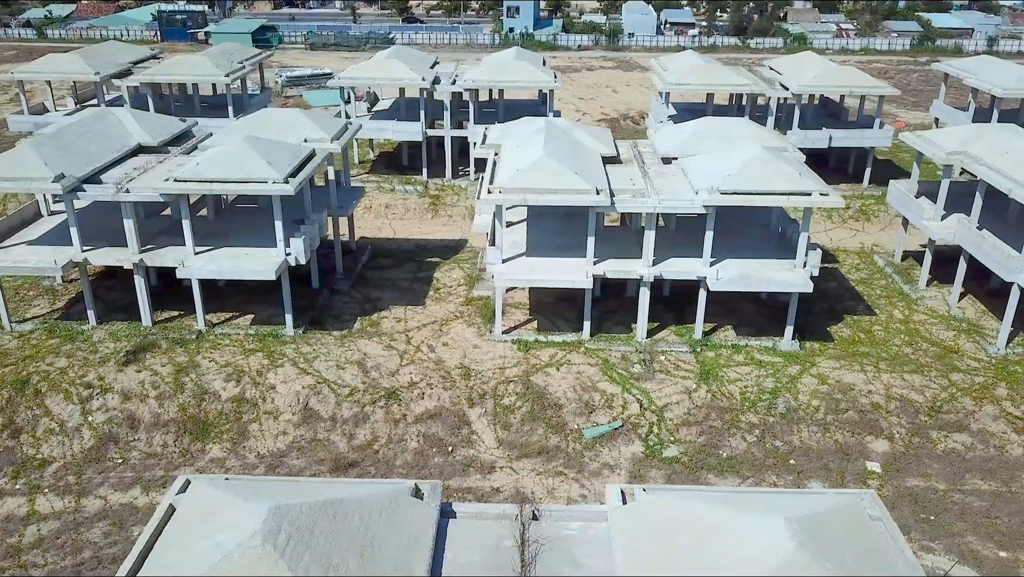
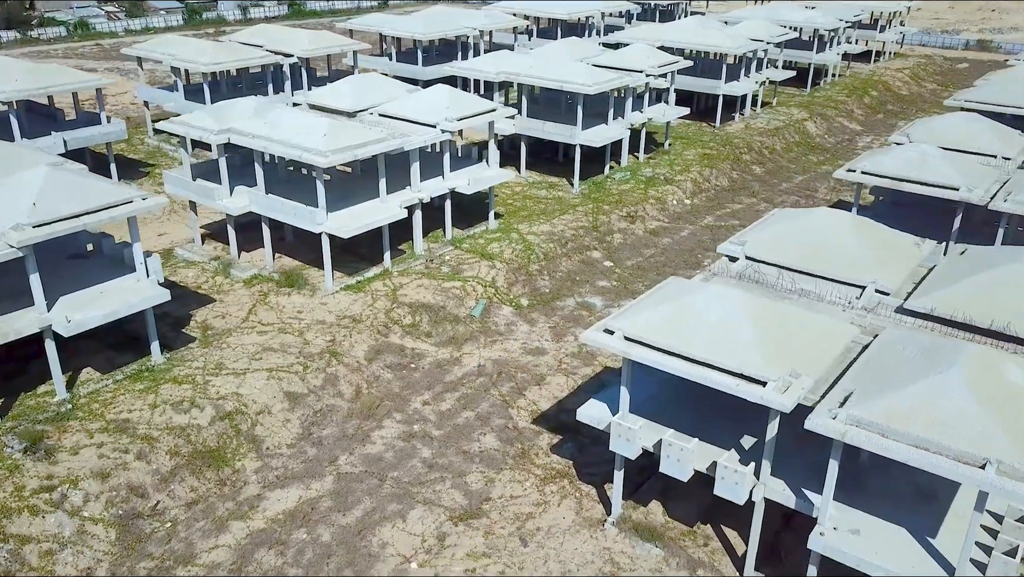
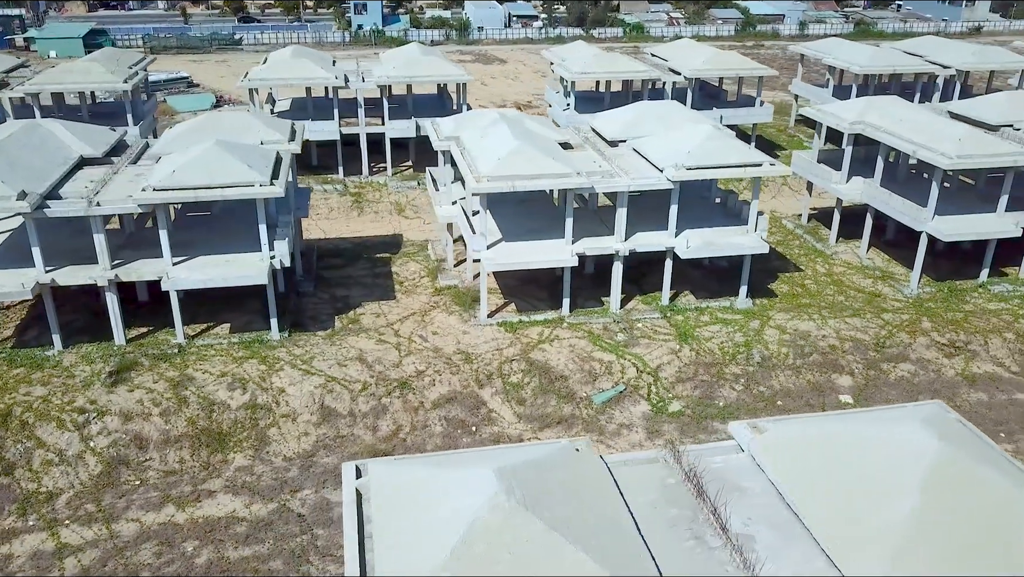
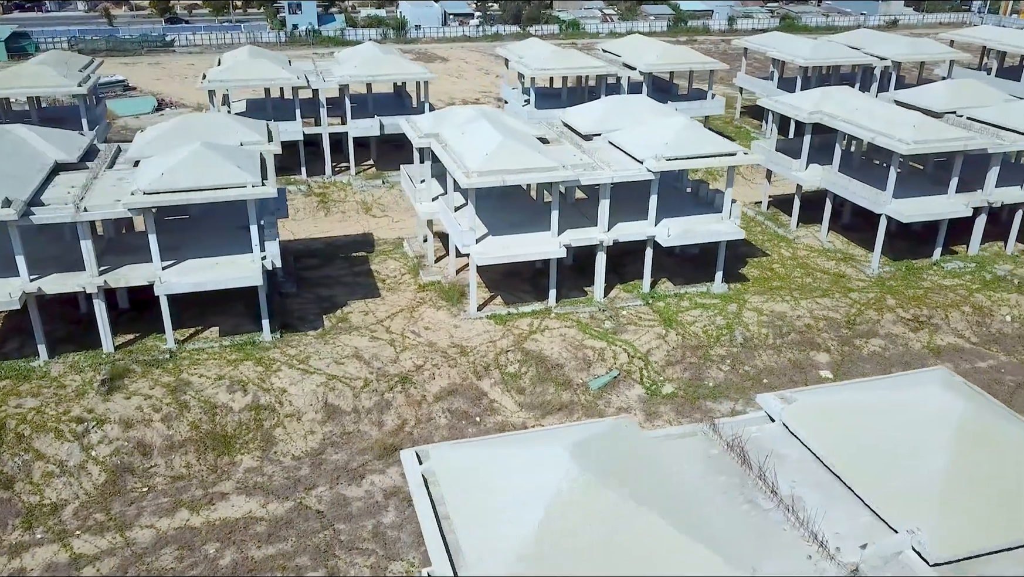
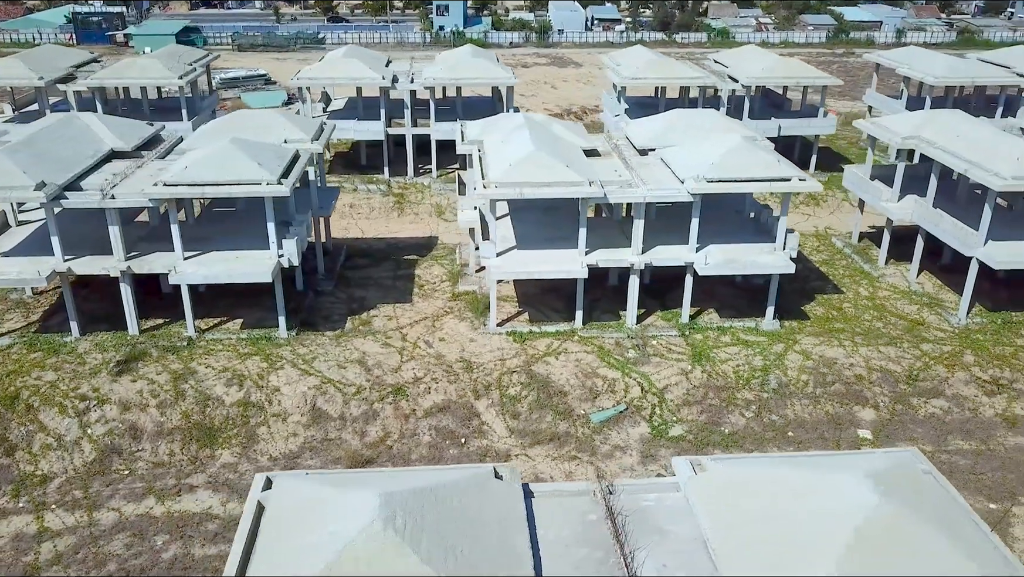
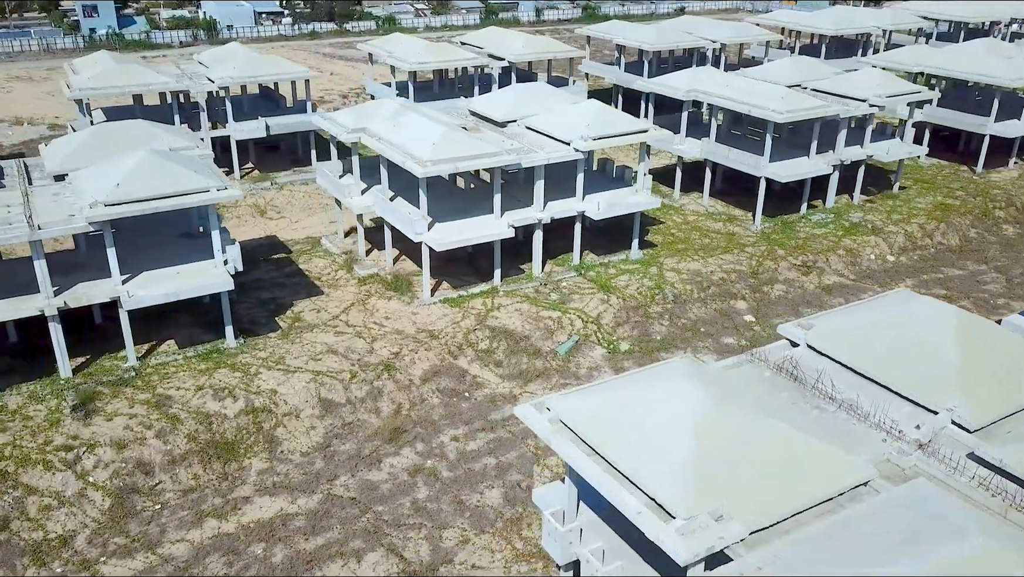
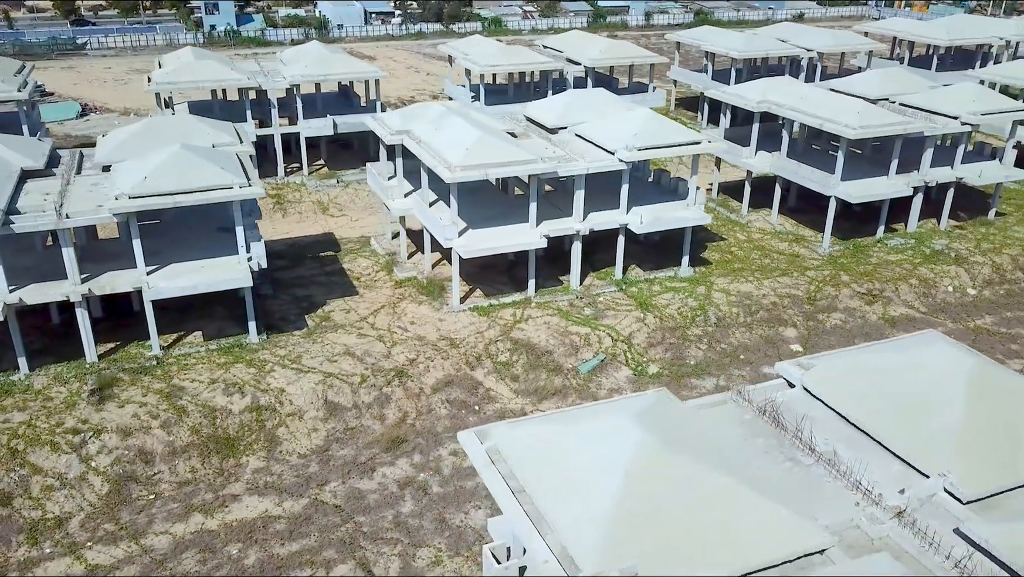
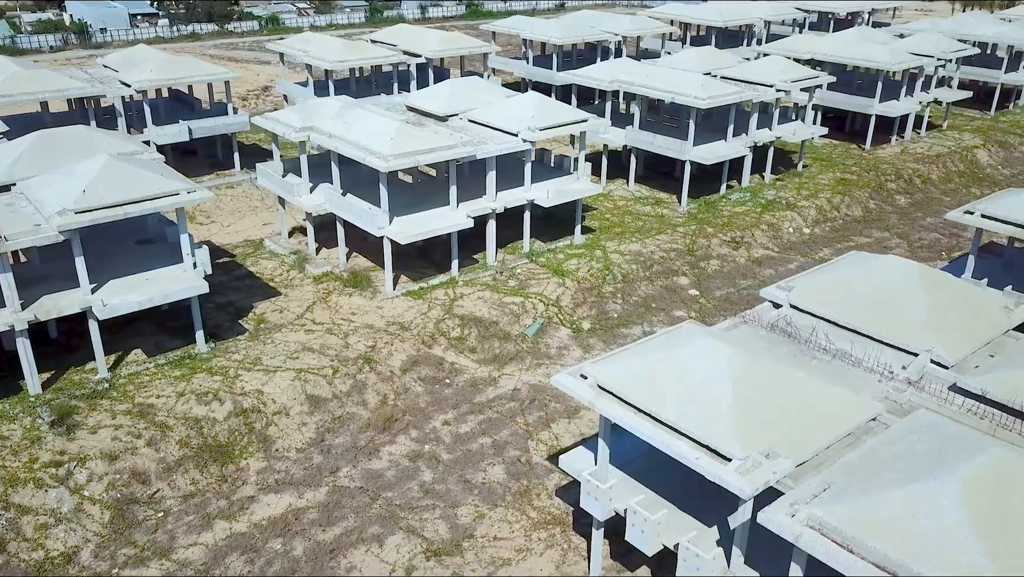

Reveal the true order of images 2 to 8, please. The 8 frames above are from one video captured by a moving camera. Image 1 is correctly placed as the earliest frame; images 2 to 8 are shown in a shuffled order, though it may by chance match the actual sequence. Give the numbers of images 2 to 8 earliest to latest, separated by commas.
5, 3, 4, 7, 6, 8, 2
